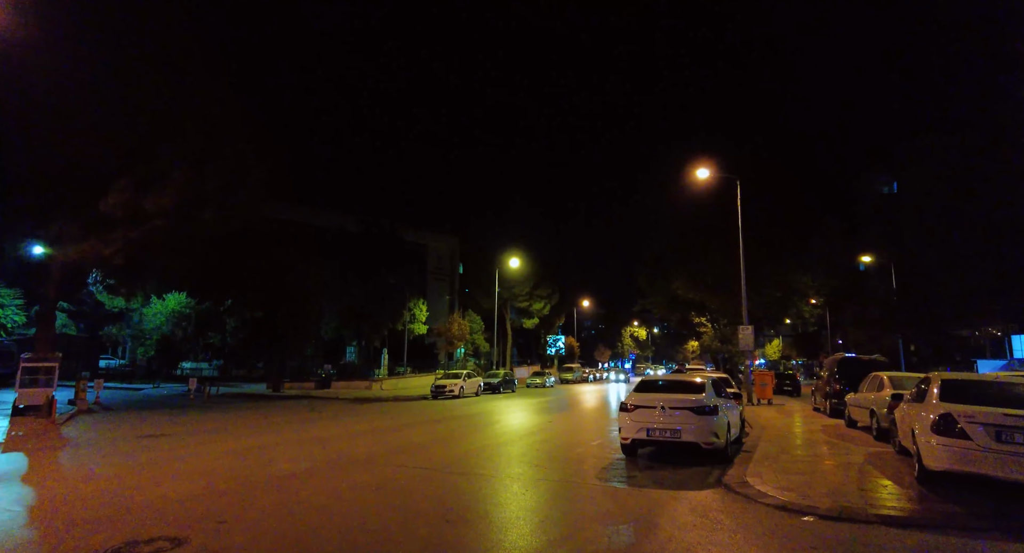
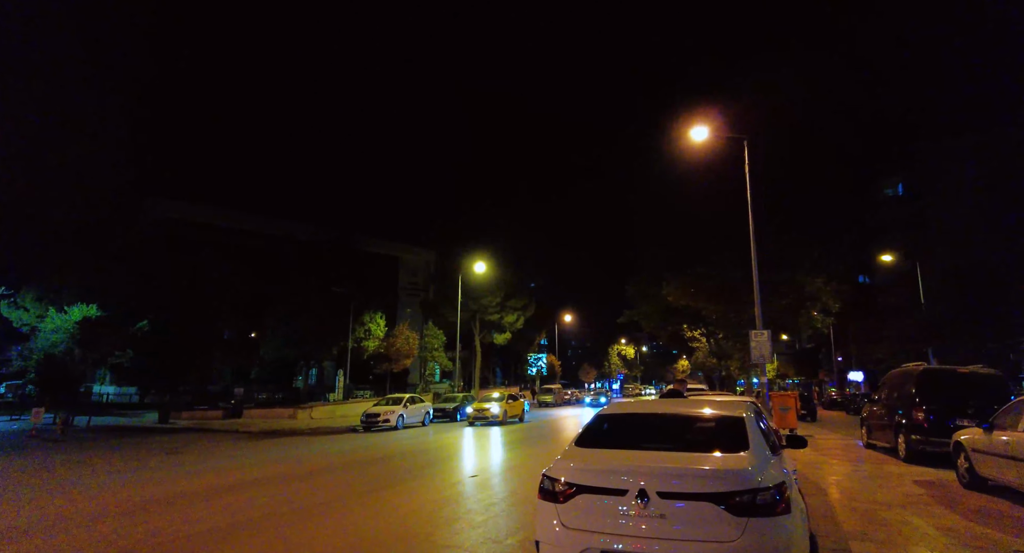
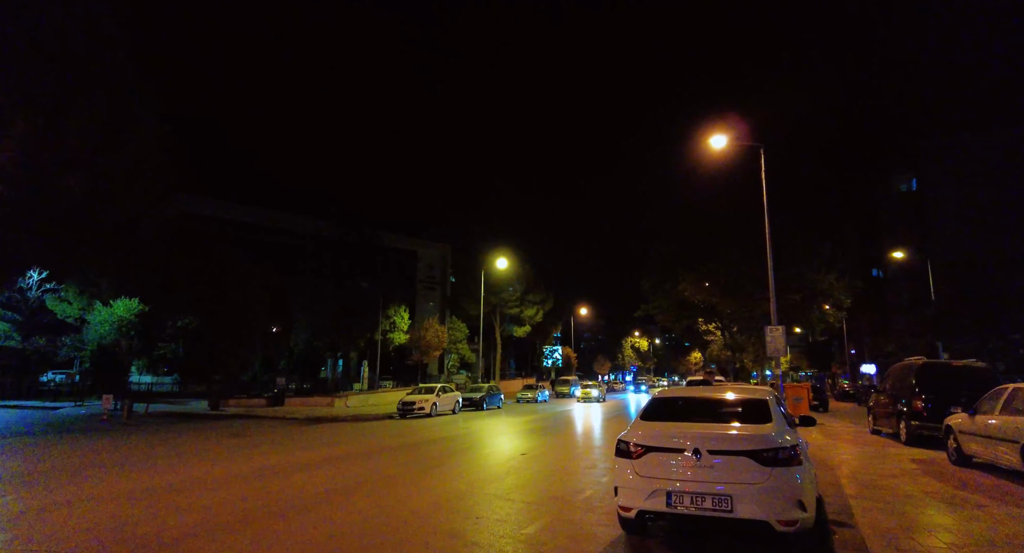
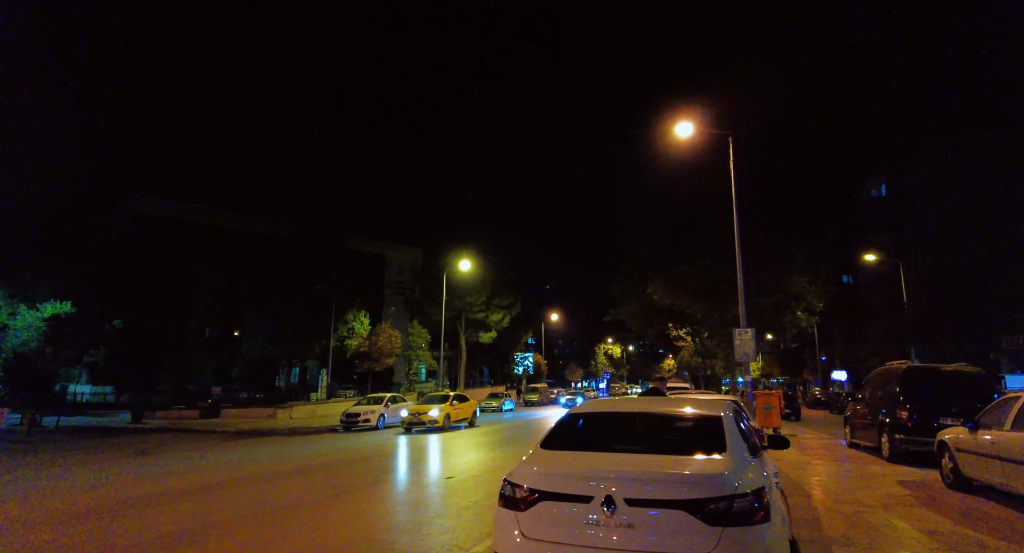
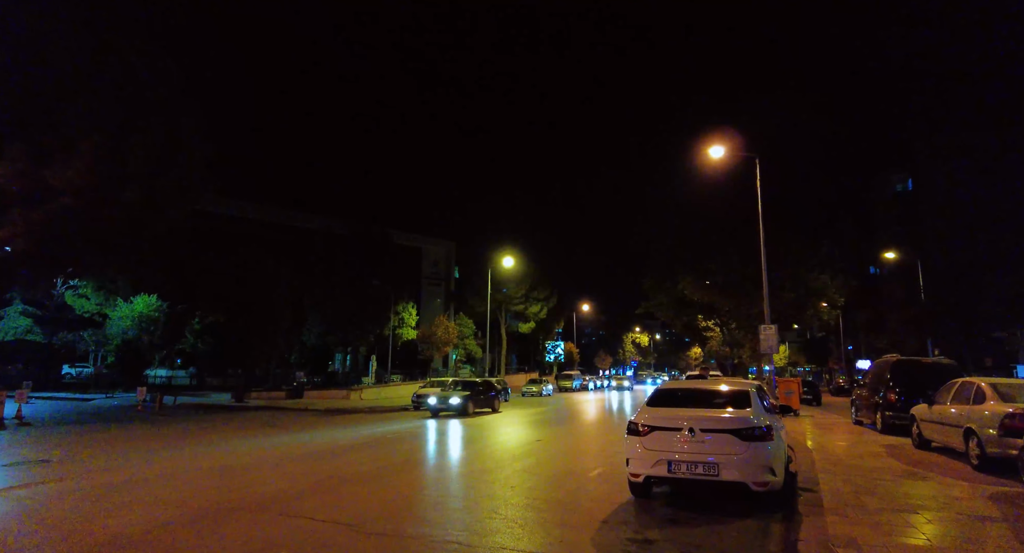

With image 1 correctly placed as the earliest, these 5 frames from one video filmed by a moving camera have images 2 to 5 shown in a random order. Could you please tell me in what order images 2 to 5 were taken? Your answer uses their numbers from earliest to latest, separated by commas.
5, 3, 2, 4
